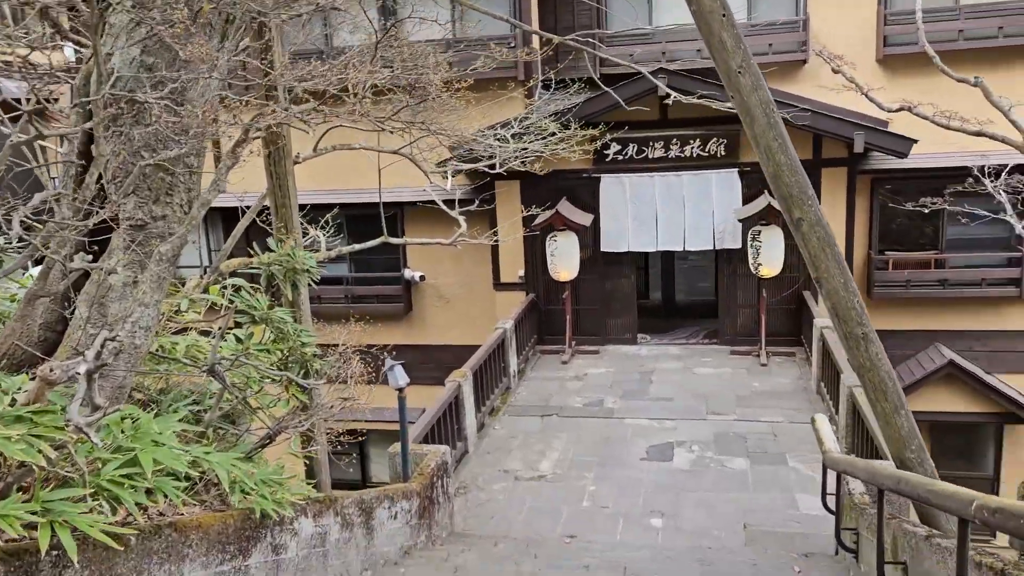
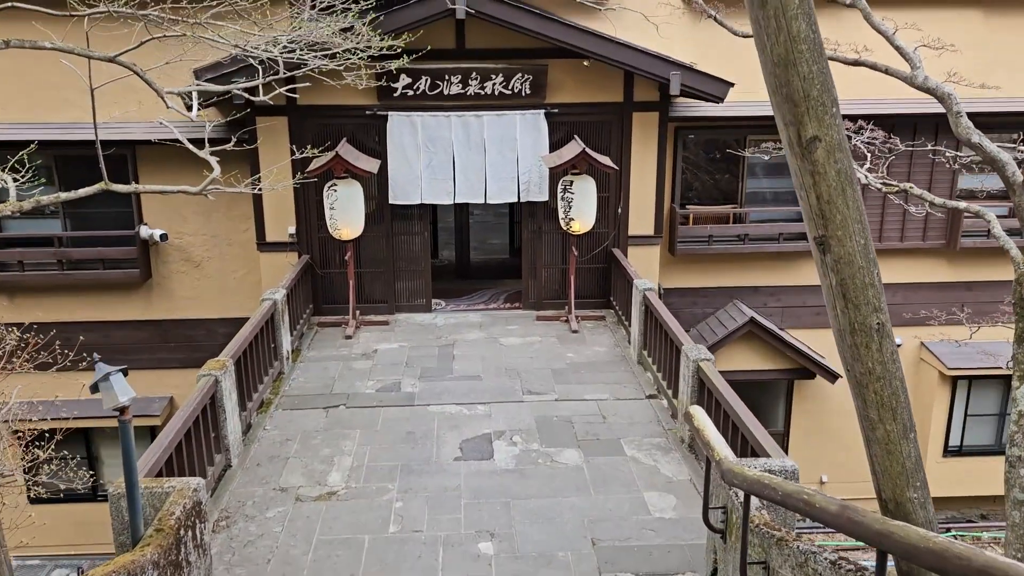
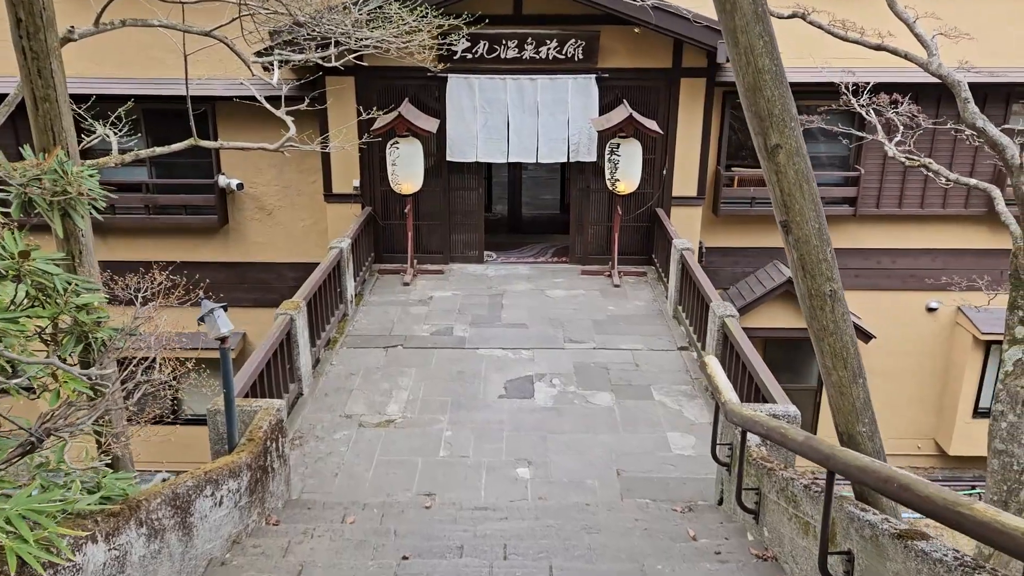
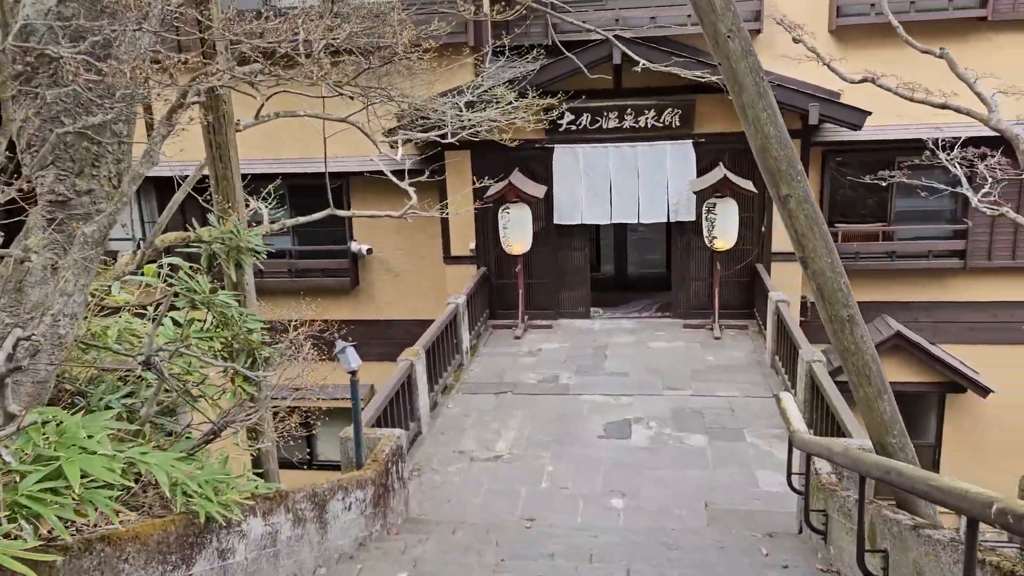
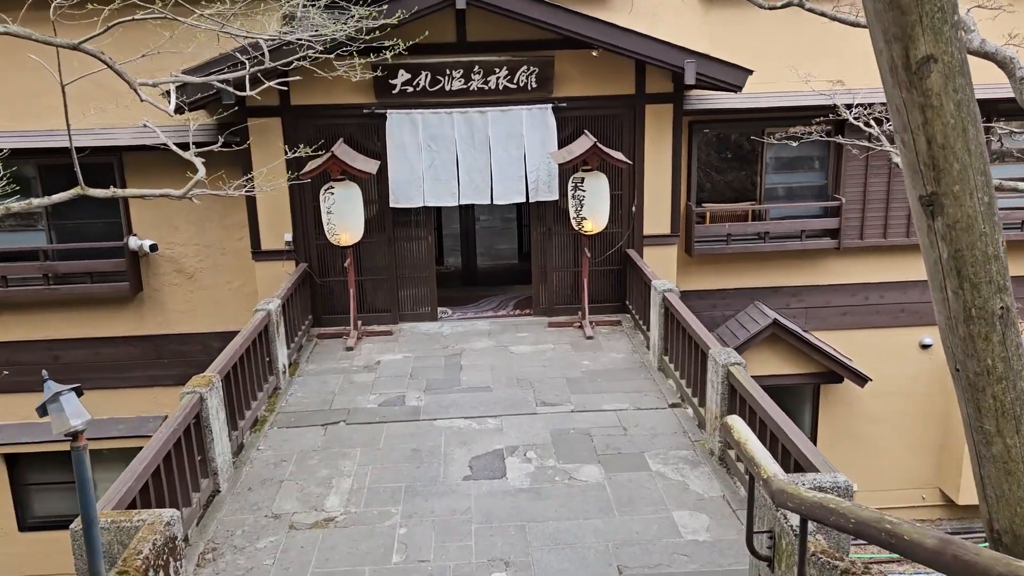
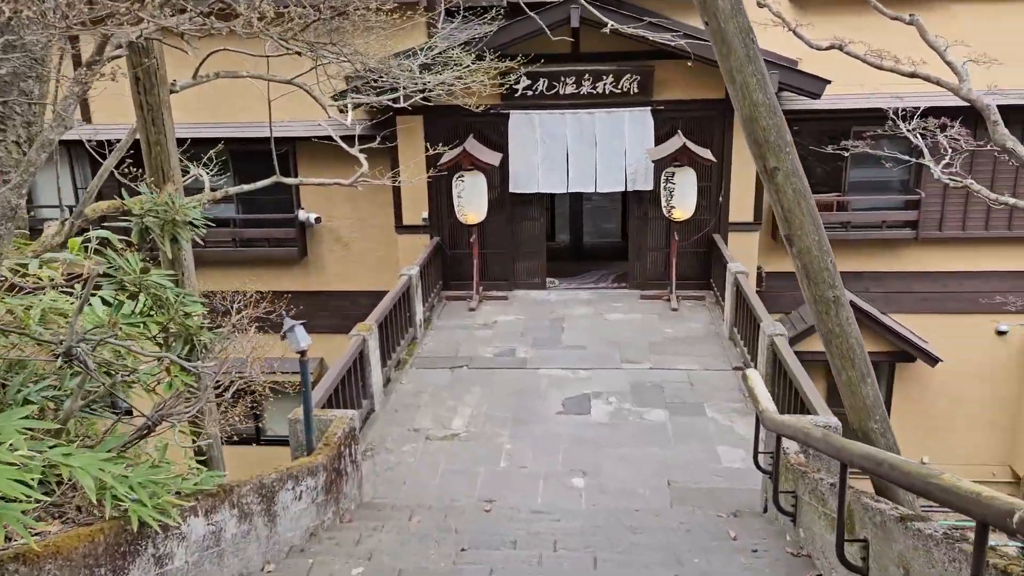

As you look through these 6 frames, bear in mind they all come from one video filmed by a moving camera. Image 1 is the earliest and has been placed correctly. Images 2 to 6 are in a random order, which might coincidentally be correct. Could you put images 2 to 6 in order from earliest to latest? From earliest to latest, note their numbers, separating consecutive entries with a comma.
4, 6, 3, 2, 5
